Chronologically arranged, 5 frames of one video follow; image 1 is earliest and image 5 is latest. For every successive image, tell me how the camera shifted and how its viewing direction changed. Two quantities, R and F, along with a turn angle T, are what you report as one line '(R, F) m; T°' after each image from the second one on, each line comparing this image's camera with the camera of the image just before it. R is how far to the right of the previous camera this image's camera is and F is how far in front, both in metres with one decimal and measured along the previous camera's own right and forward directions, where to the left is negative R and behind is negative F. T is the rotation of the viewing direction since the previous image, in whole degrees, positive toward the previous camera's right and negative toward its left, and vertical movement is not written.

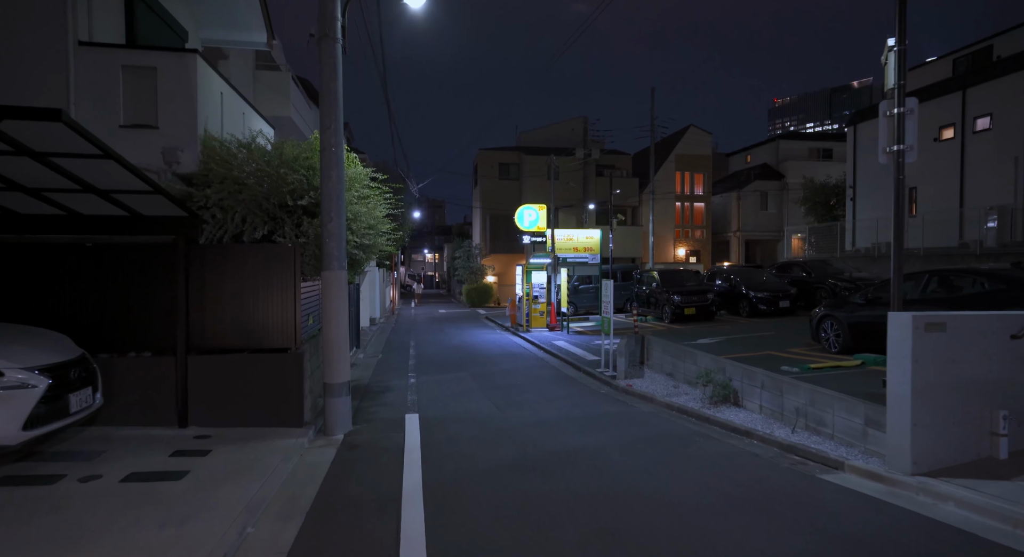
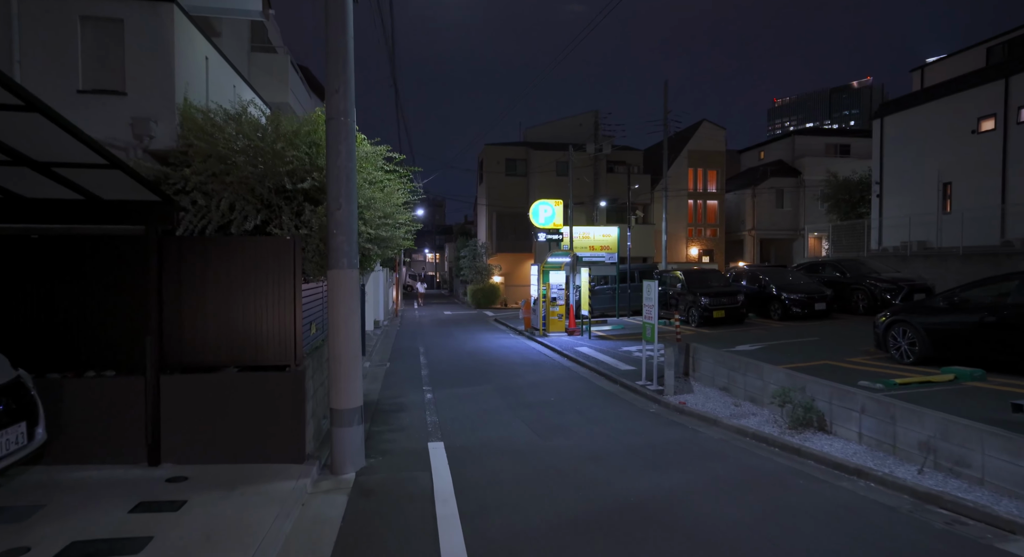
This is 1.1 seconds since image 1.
(-0.6, +1.4) m; 0°
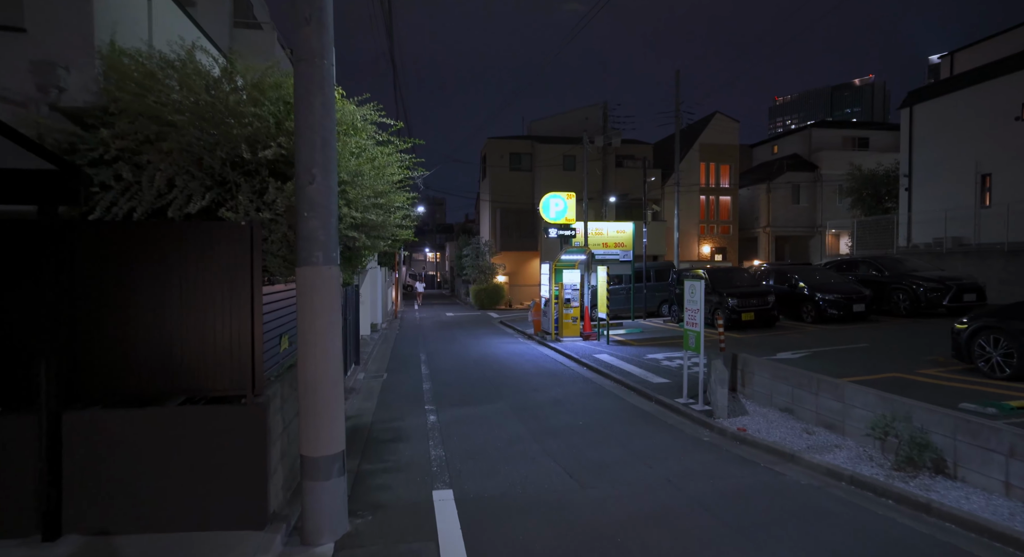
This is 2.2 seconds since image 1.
(-0.3, +1.5) m; 0°
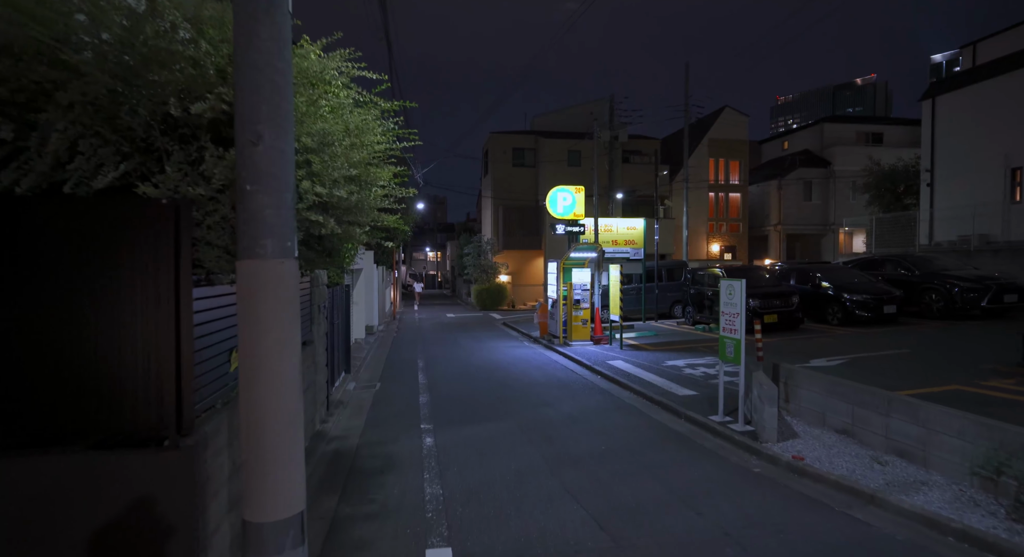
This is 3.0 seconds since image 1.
(-0.1, +1.2) m; 0°
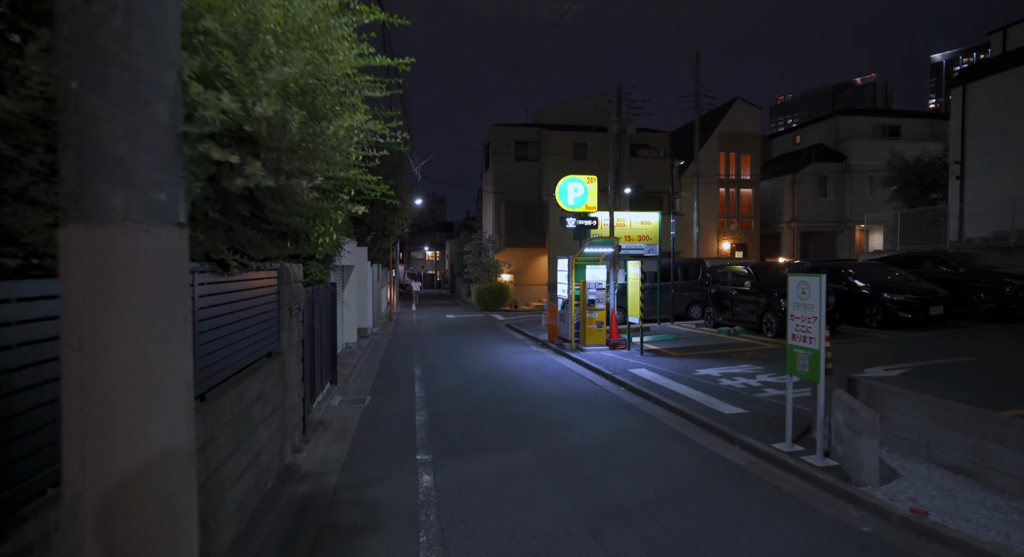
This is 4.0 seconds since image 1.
(-0.2, +1.5) m; 0°
